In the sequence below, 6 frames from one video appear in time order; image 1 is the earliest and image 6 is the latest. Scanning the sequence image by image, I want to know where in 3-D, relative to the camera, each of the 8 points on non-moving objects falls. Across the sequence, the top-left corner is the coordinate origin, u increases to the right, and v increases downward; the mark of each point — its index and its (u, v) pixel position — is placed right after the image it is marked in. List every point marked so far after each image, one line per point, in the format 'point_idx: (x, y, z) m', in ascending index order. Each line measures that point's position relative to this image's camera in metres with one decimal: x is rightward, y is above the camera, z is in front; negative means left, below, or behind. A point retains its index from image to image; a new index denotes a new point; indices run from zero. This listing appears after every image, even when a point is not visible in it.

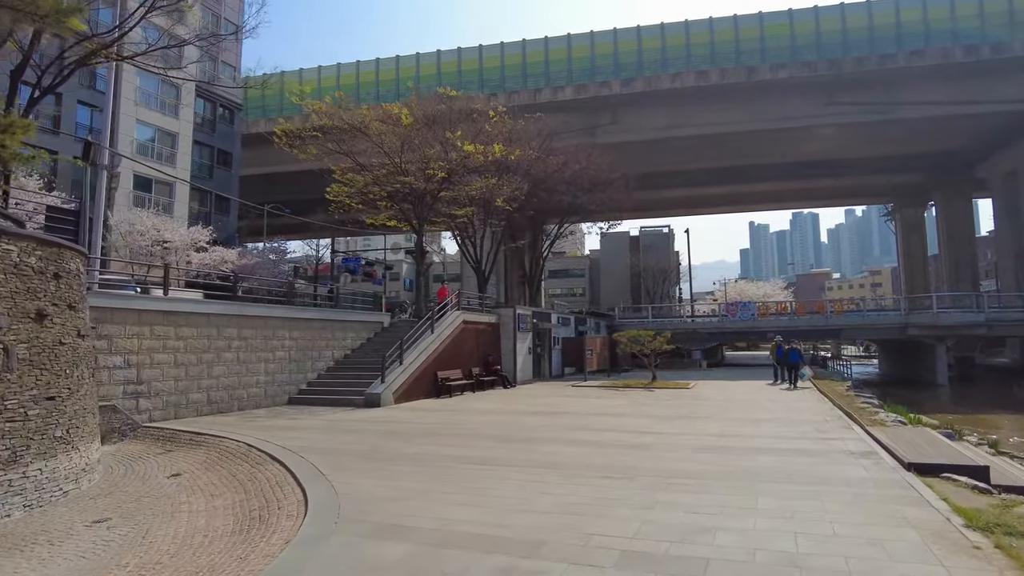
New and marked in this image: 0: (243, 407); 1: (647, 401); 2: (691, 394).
0: (-5.8, -2.5, +14.0) m
1: (+2.9, -2.5, +14.0) m
2: (+4.3, -2.6, +15.6) m
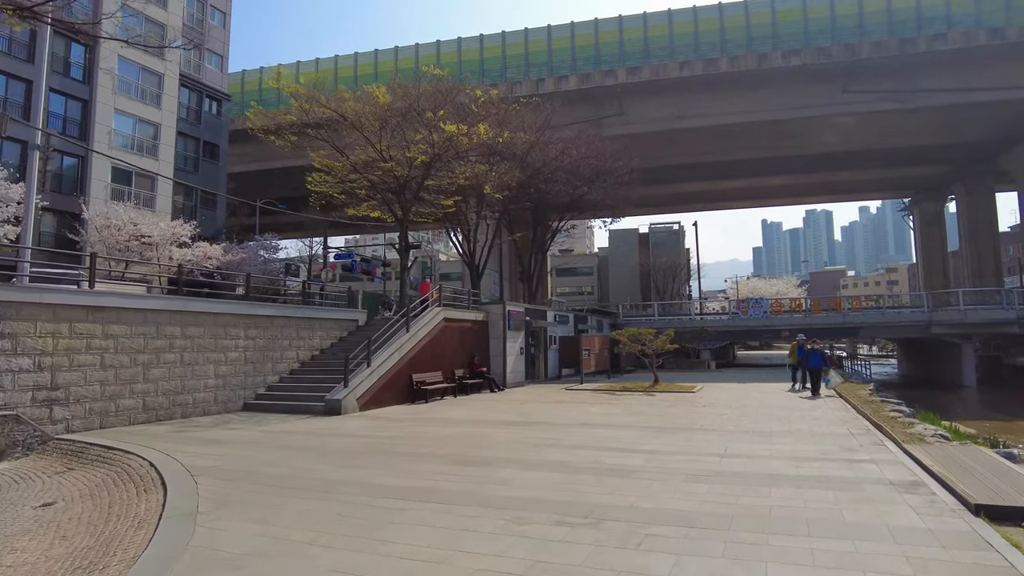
0: (-6.2, -2.4, +12.5) m
1: (+2.5, -2.3, +12.4) m
2: (+3.9, -2.4, +13.9) m
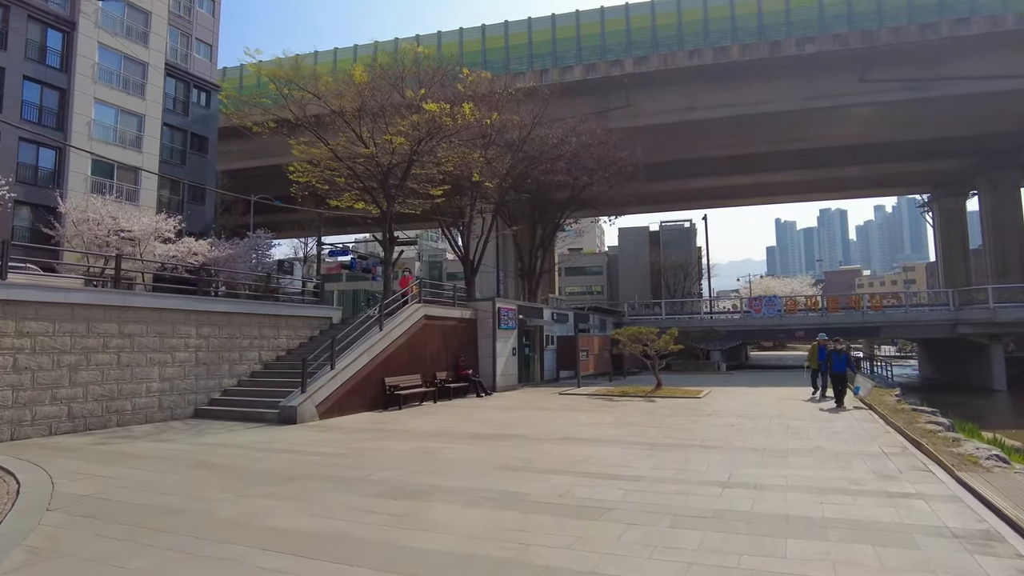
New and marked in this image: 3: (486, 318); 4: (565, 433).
0: (-6.6, -2.3, +11.1) m
1: (+2.1, -2.2, +10.8) m
2: (+3.5, -2.3, +12.3) m
3: (-0.7, -0.8, +17.6) m
4: (+0.7, -2.0, +9.2) m
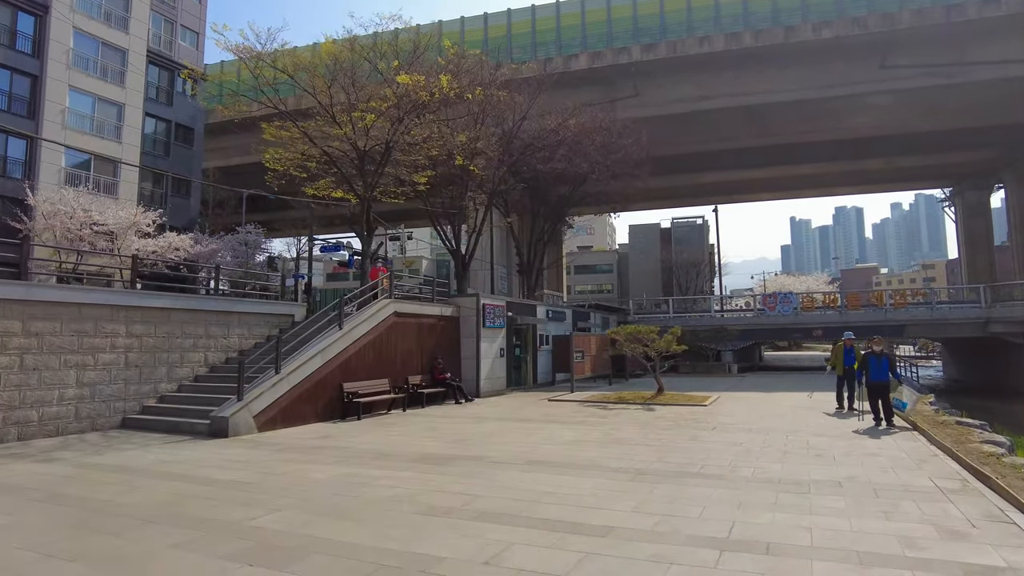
0: (-7.0, -2.1, +9.5) m
1: (+1.6, -2.0, +9.1) m
2: (+3.1, -2.1, +10.6) m
3: (-1.0, -0.7, +15.9) m
4: (+0.2, -1.9, +7.5) m
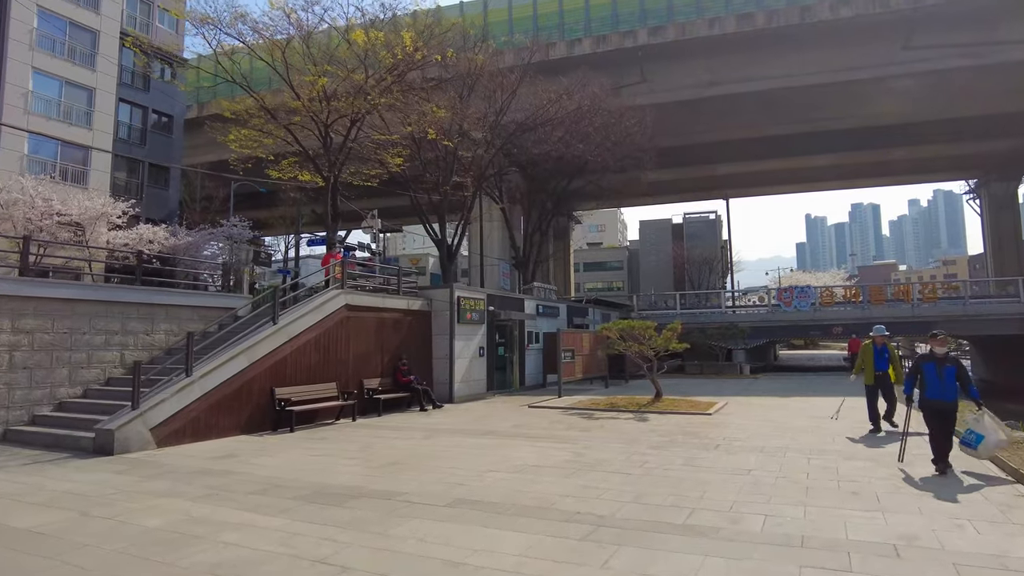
0: (-7.6, -2.0, +7.8) m
1: (+1.0, -1.8, +7.2) m
2: (+2.5, -1.9, +8.6) m
3: (-1.5, -0.5, +14.0) m
4: (-0.4, -1.7, +5.6) m
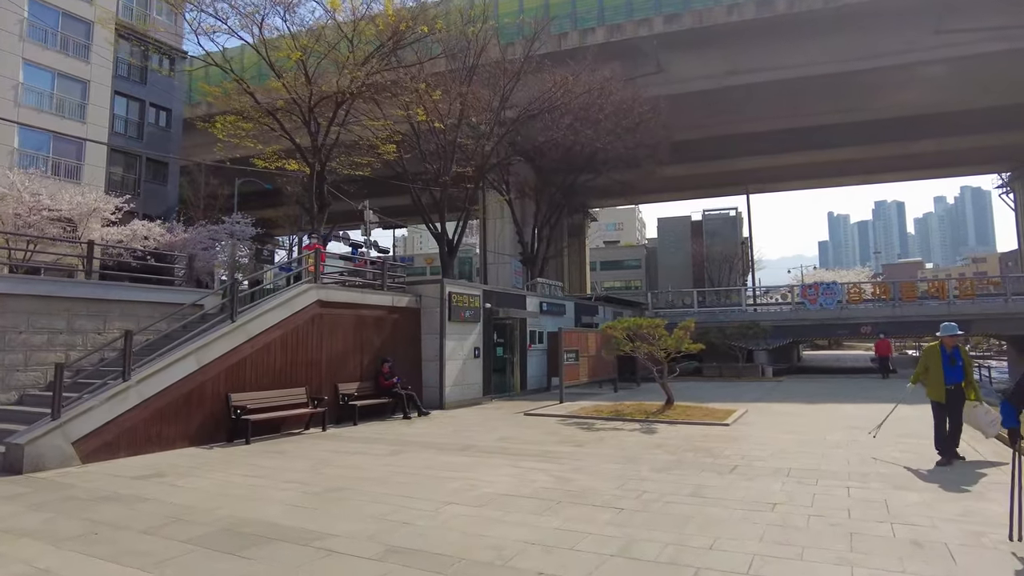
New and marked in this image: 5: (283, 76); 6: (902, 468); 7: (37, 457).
0: (-7.8, -1.9, +6.7) m
1: (+0.8, -1.7, +5.9) m
2: (+2.3, -1.8, +7.3) m
3: (-1.6, -0.4, +12.8) m
4: (-0.7, -1.6, +4.4) m
5: (-4.9, +4.7, +14.5) m
6: (+3.9, -1.7, +6.5) m
7: (-4.9, -1.7, +6.7) m
